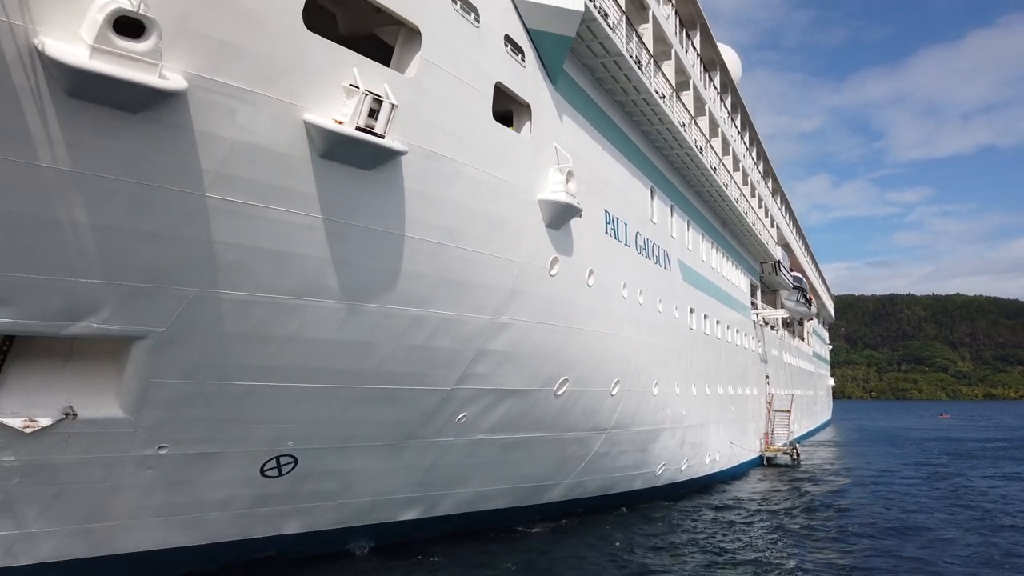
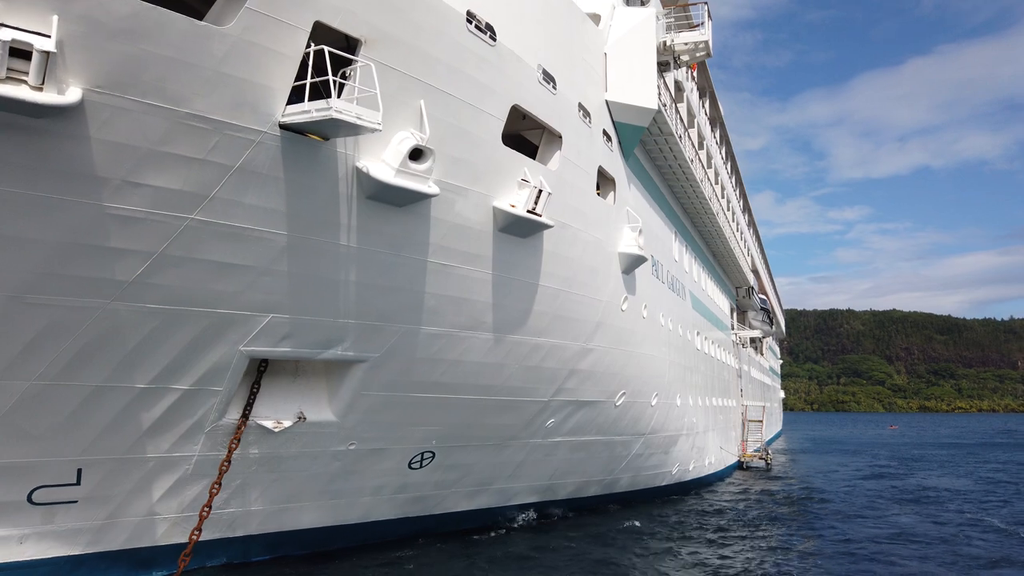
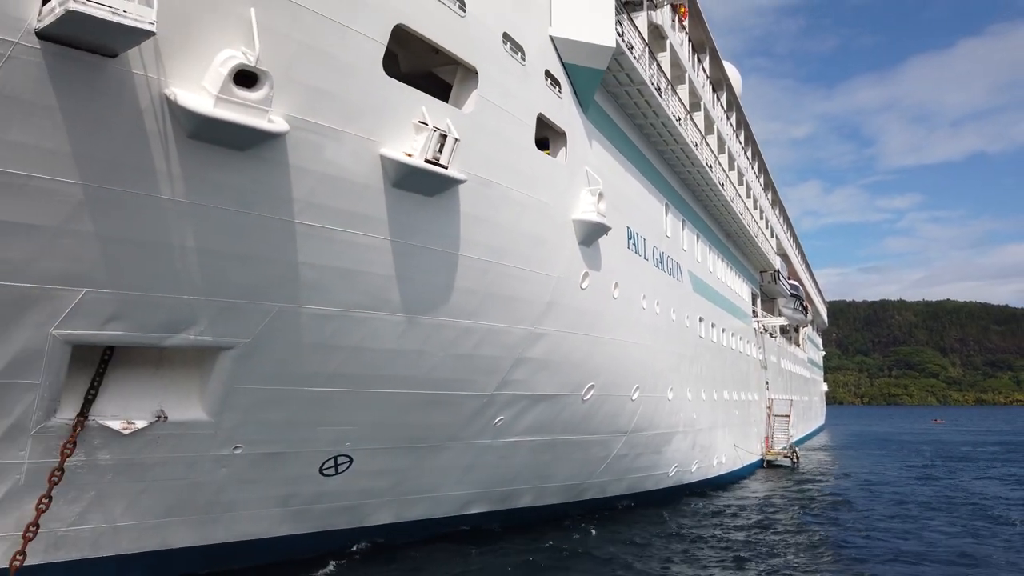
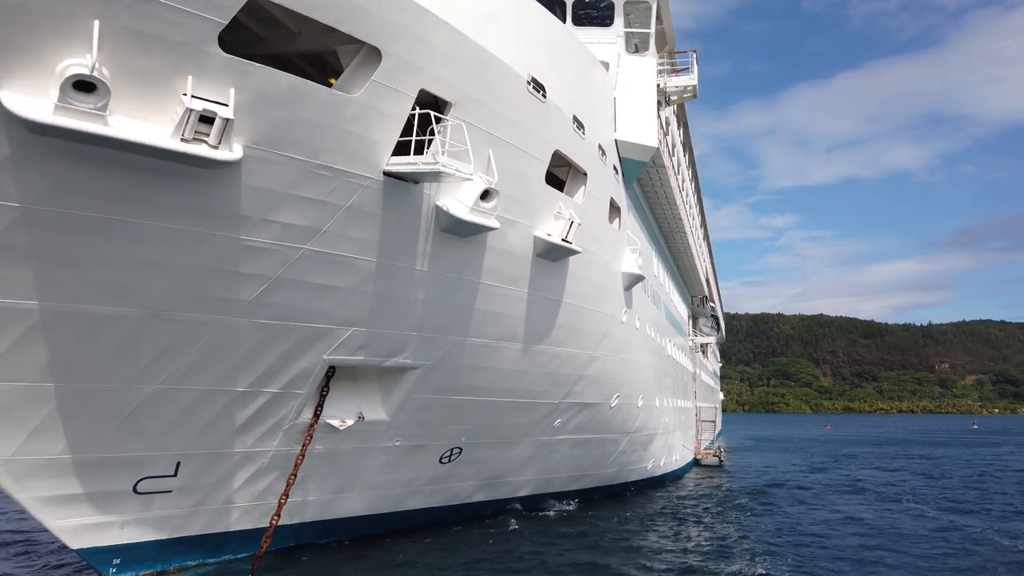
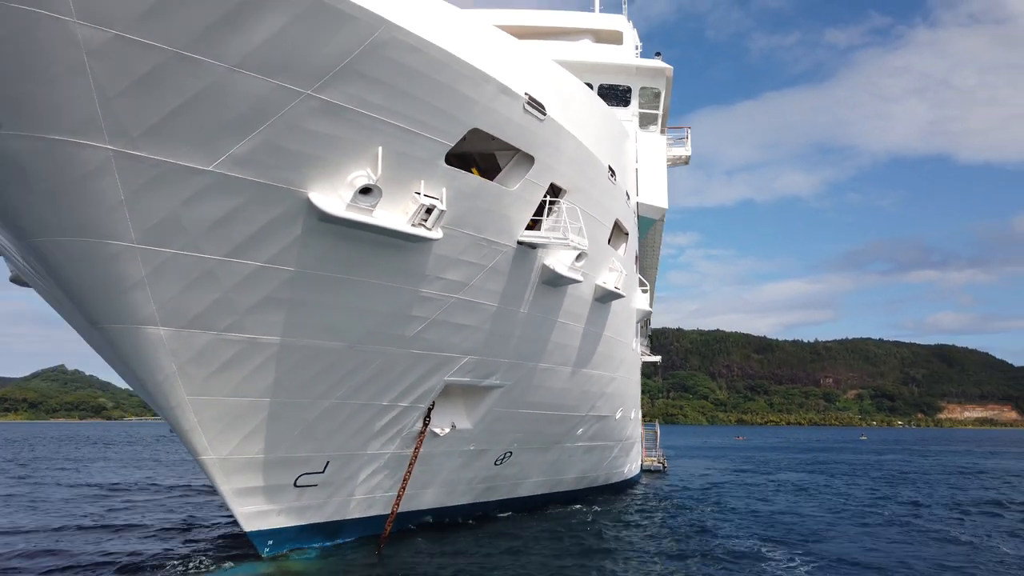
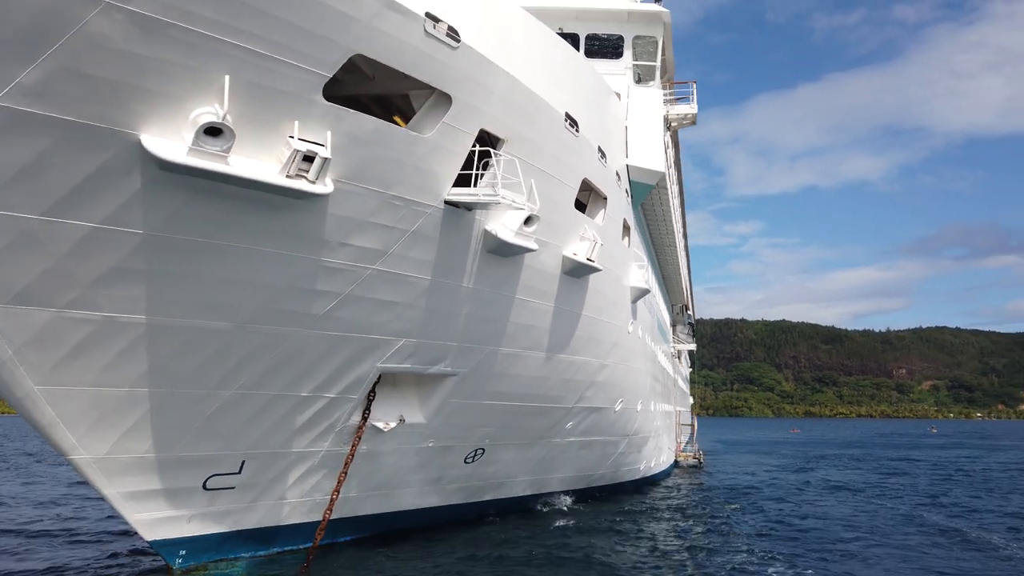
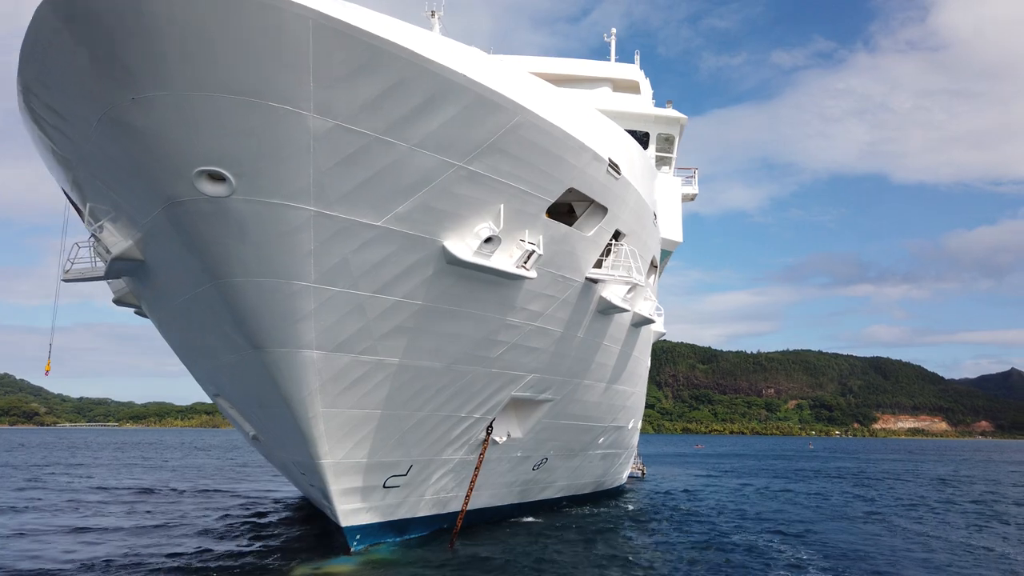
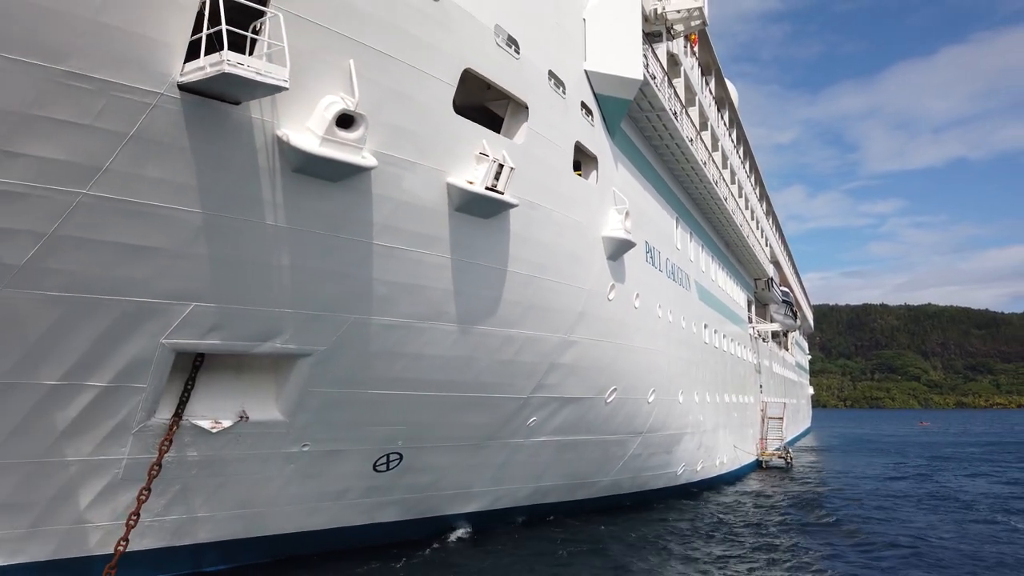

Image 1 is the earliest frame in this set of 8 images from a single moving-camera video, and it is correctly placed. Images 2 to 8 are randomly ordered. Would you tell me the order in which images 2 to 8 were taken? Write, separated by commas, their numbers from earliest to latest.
3, 8, 2, 4, 6, 5, 7
